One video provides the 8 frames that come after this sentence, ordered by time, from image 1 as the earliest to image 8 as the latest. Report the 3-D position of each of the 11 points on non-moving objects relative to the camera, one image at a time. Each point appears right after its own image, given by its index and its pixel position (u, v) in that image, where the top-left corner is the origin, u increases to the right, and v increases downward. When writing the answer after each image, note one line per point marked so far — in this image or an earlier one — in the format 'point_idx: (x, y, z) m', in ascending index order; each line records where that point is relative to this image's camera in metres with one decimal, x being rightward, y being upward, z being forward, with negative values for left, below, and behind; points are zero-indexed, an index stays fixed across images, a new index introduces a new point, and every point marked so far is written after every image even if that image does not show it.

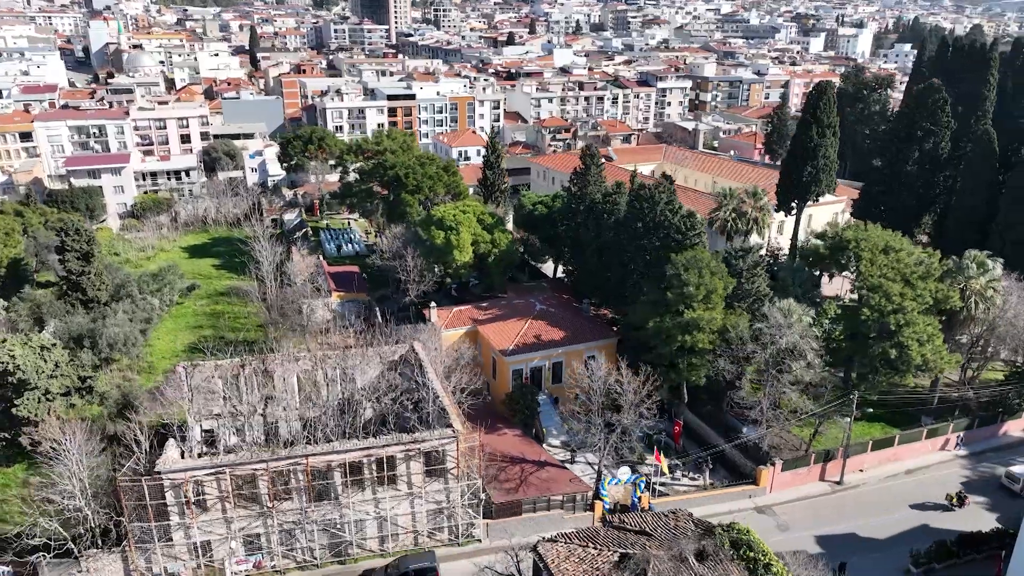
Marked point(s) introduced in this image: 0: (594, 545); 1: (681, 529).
0: (+1.9, -5.8, +15.8) m
1: (+3.9, -5.6, +16.2) m
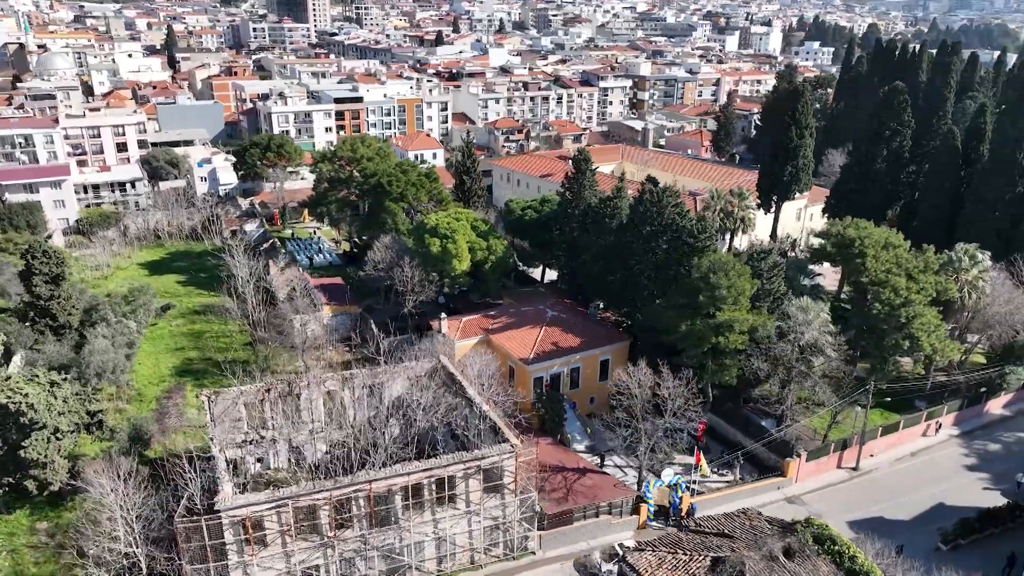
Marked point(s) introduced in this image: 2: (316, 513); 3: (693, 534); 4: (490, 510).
0: (+4.0, -6.1, +16.1) m
1: (+5.9, -5.8, +16.7) m
2: (-5.1, -5.8, +18.2) m
3: (+4.4, -5.9, +16.9) m
4: (-0.6, -6.3, +19.7) m
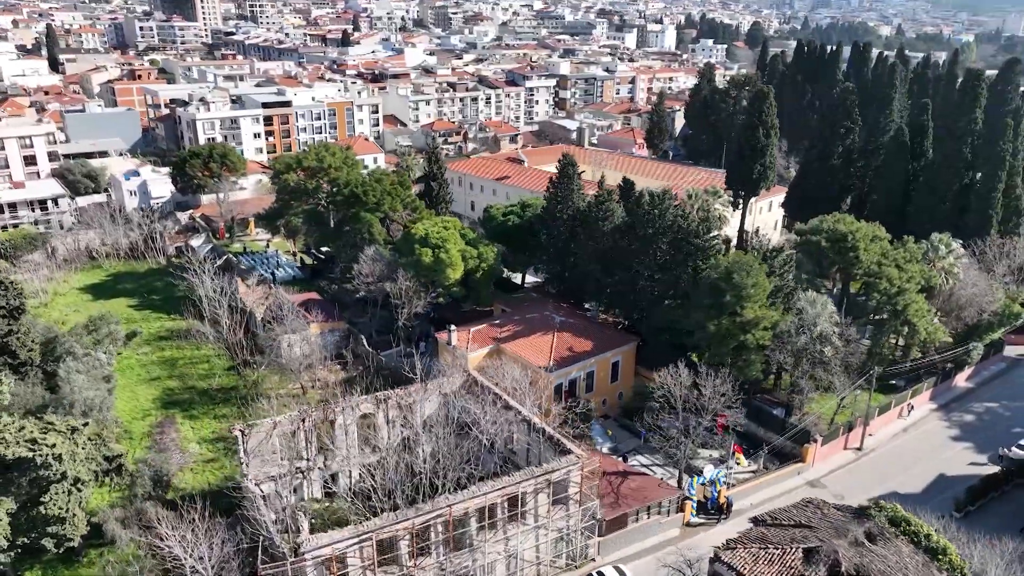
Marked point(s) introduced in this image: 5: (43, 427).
0: (+6.3, -6.2, +16.8) m
1: (+8.1, -5.8, +17.7) m
2: (-3.0, -6.4, +17.6) m
3: (+6.6, -6.0, +17.6) m
4: (+1.3, -6.6, +19.8) m
5: (-12.8, -3.8, +19.2) m
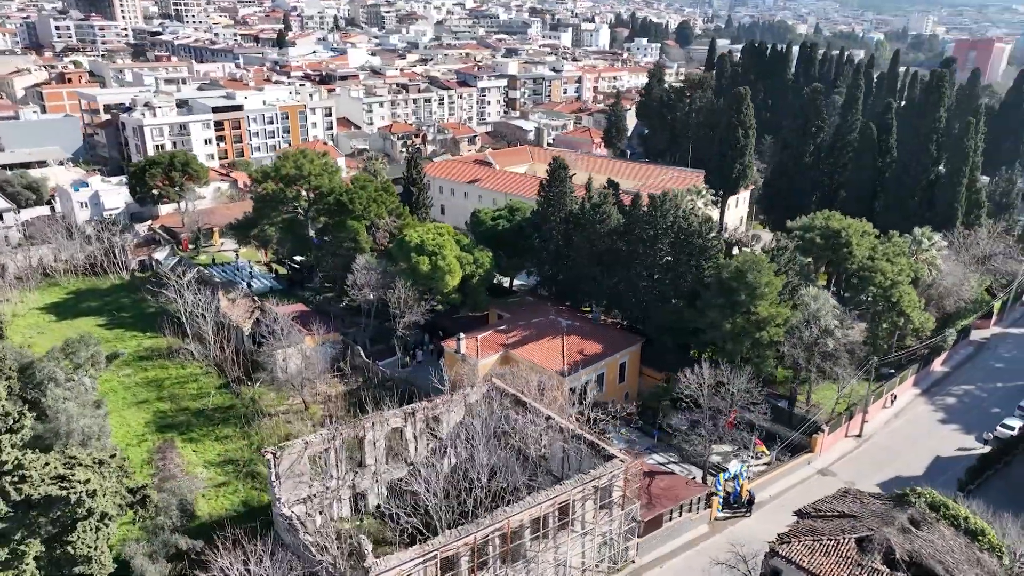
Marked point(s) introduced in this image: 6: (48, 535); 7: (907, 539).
0: (+7.8, -6.2, +17.4) m
1: (+9.6, -5.7, +18.4) m
2: (-1.5, -6.7, +17.4) m
3: (+8.0, -6.0, +18.3) m
4: (+2.5, -6.8, +19.9) m
5: (-11.5, -4.4, +18.0) m
6: (-11.3, -6.1, +17.2) m
7: (+9.5, -6.0, +16.9) m
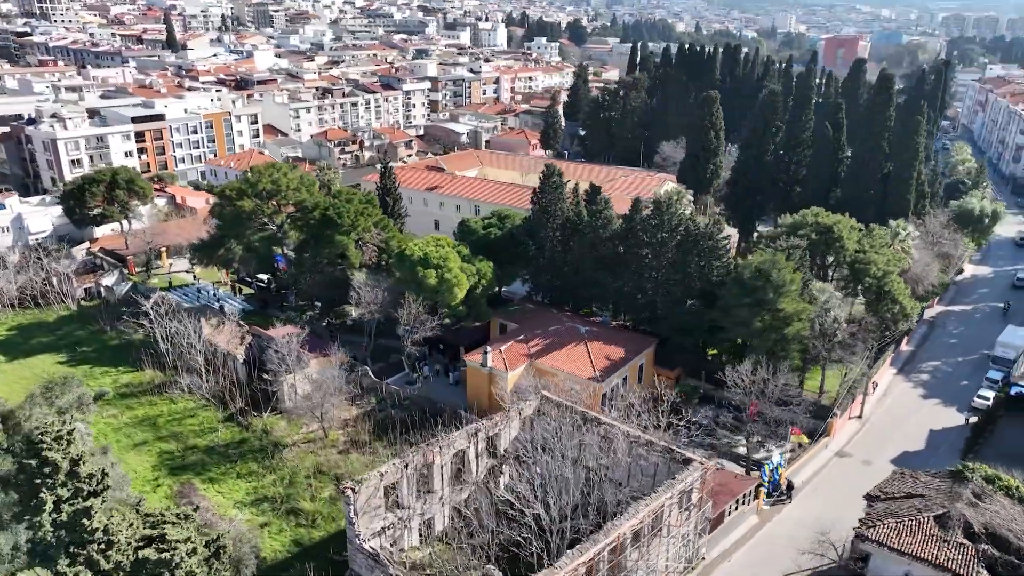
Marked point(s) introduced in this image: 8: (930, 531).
0: (+10.5, -6.1, +18.7) m
1: (+12.1, -5.6, +20.0) m
2: (+1.4, -7.2, +17.3) m
3: (+10.6, -6.0, +19.6) m
4: (+5.0, -7.0, +20.4) m
5: (-8.7, -5.4, +16.5) m
6: (-8.4, -7.1, +15.8) m
7: (+12.2, -5.9, +18.4) m
8: (+10.8, -6.3, +18.2) m
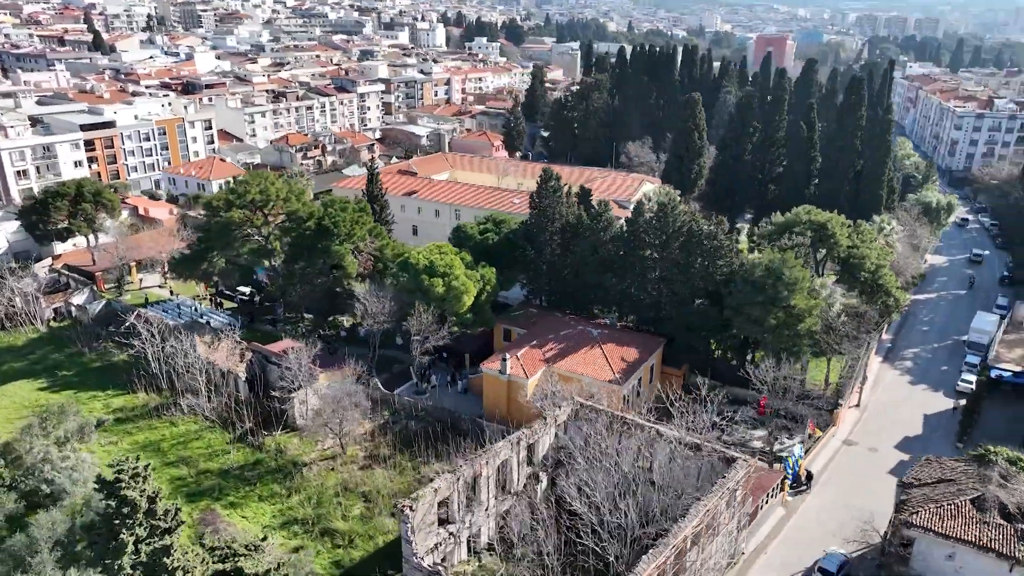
0: (+12.1, -6.0, +19.7) m
1: (+13.5, -5.4, +21.1) m
2: (+3.2, -7.4, +17.5) m
3: (+12.1, -5.8, +20.6) m
4: (+6.5, -7.1, +20.9) m
5: (-6.9, -6.0, +15.8) m
6: (-6.4, -7.6, +15.1) m
7: (+13.9, -5.7, +19.5) m
8: (+12.4, -6.2, +19.2) m
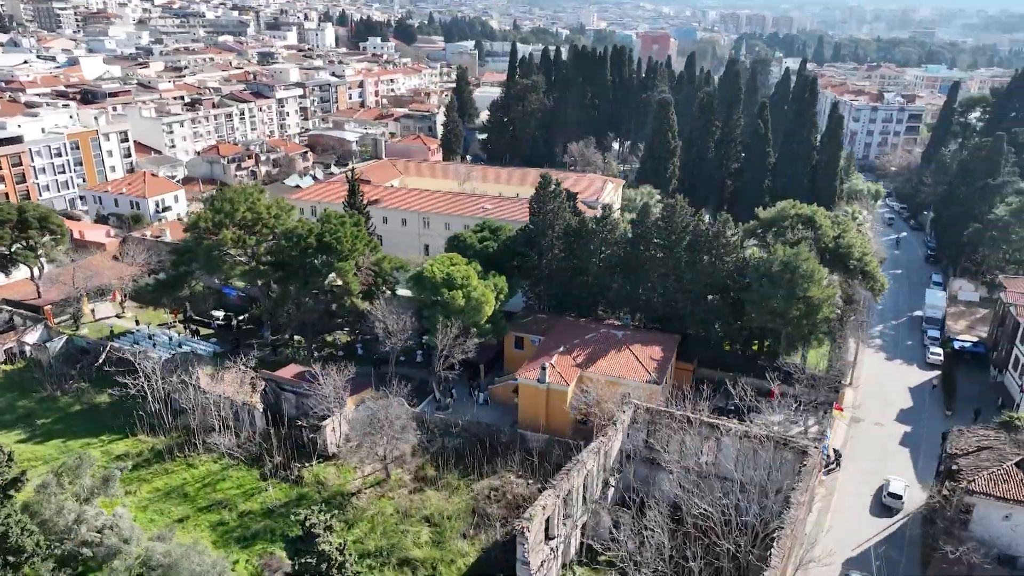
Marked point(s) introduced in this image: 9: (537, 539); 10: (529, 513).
0: (+14.9, -5.6, +21.8) m
1: (+16.0, -4.9, +23.3) m
2: (+6.5, -7.5, +18.2) m
3: (+14.7, -5.4, +22.6) m
4: (+9.2, -7.0, +22.1) m
5: (-3.2, -6.7, +14.9) m
6: (-2.5, -8.3, +14.4) m
7: (+16.6, -5.2, +21.9) m
8: (+15.3, -5.7, +21.3) m
9: (+0.7, -6.9, +19.2) m
10: (+0.4, -6.1, +19.0) m
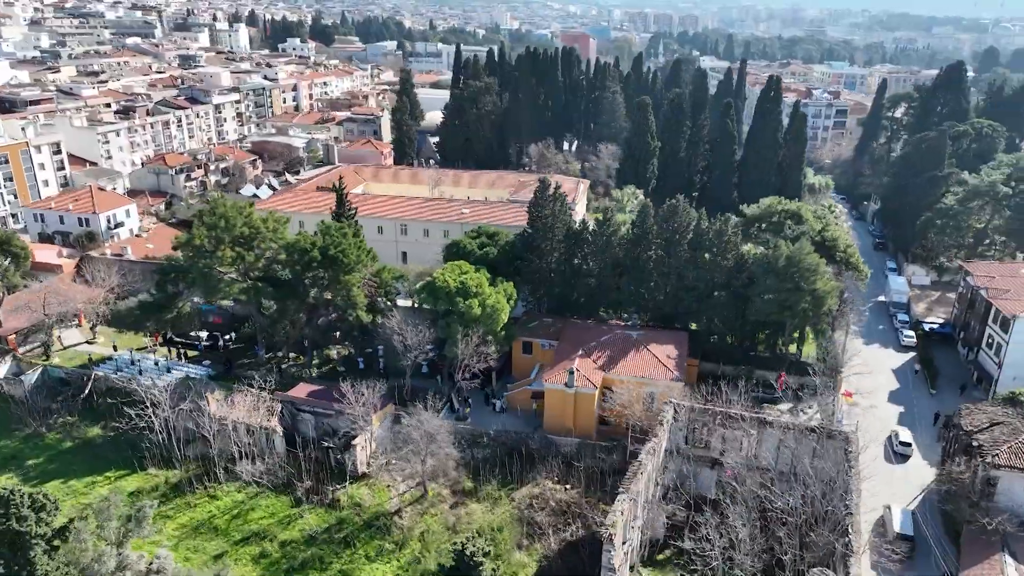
0: (+16.7, -5.1, +23.5) m
1: (+17.6, -4.4, +25.2) m
2: (+8.8, -7.4, +19.0) m
3: (+16.4, -5.0, +24.3) m
4: (+11.1, -6.8, +23.2) m
5: (-0.5, -7.1, +14.7) m
6: (+0.3, -8.6, +14.2) m
7: (+18.3, -4.7, +23.8) m
8: (+17.1, -5.3, +23.1) m
9: (+2.9, -7.1, +19.3) m
10: (+2.6, -6.3, +19.1) m
